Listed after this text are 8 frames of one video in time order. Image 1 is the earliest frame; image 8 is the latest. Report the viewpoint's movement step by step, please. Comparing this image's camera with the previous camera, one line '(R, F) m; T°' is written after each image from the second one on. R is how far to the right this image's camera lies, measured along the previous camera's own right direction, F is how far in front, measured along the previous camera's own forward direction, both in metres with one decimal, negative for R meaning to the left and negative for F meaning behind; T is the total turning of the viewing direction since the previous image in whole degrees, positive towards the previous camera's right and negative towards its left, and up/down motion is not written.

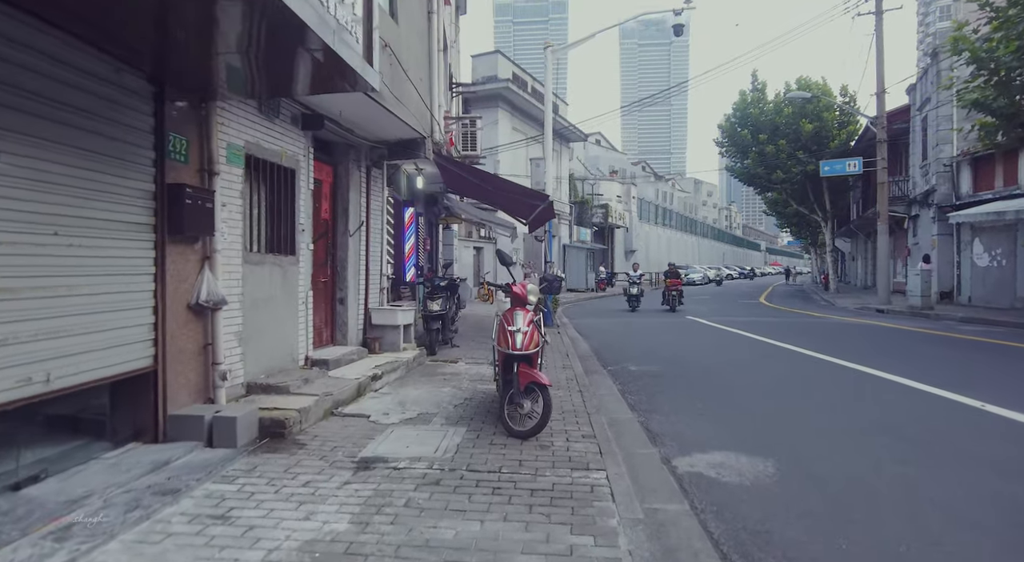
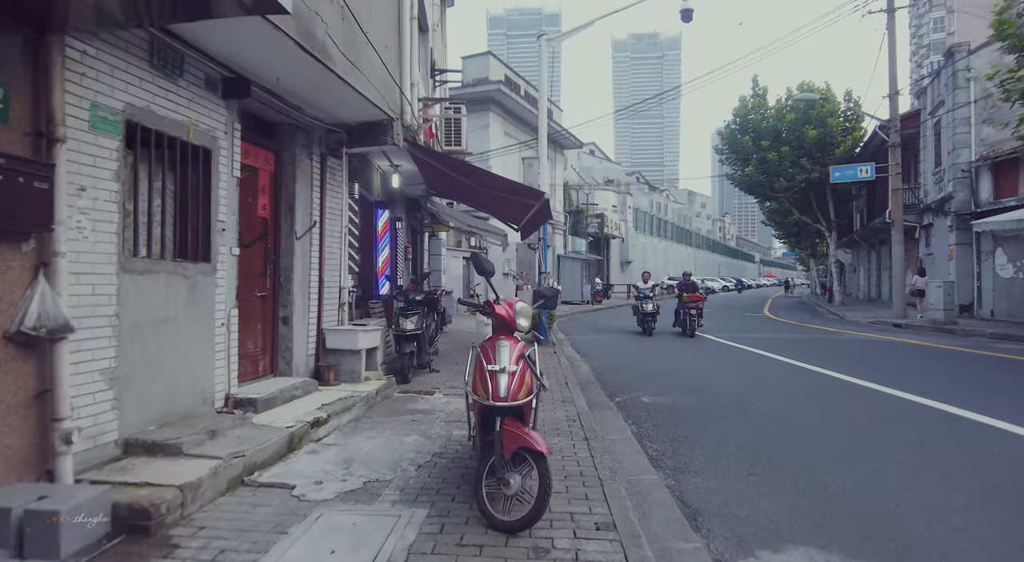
(+0.1, +1.7) m; +1°
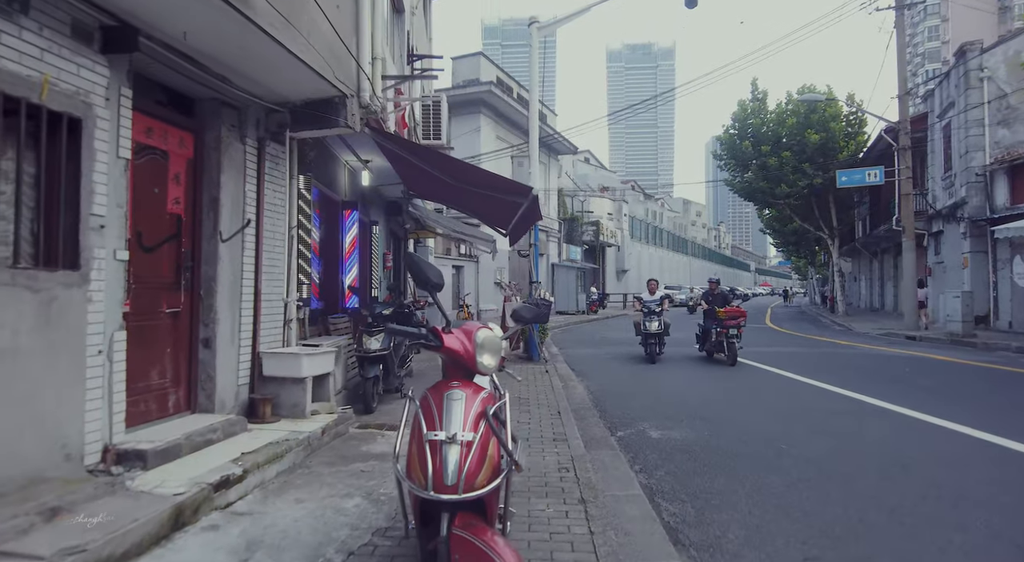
(+0.1, +1.3) m; 0°
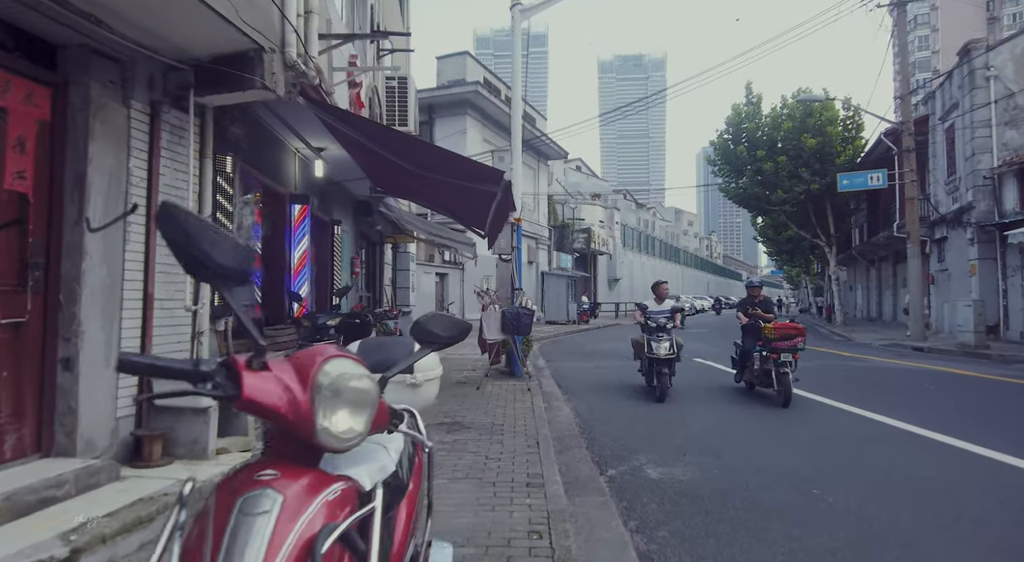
(+0.2, +1.3) m; +1°
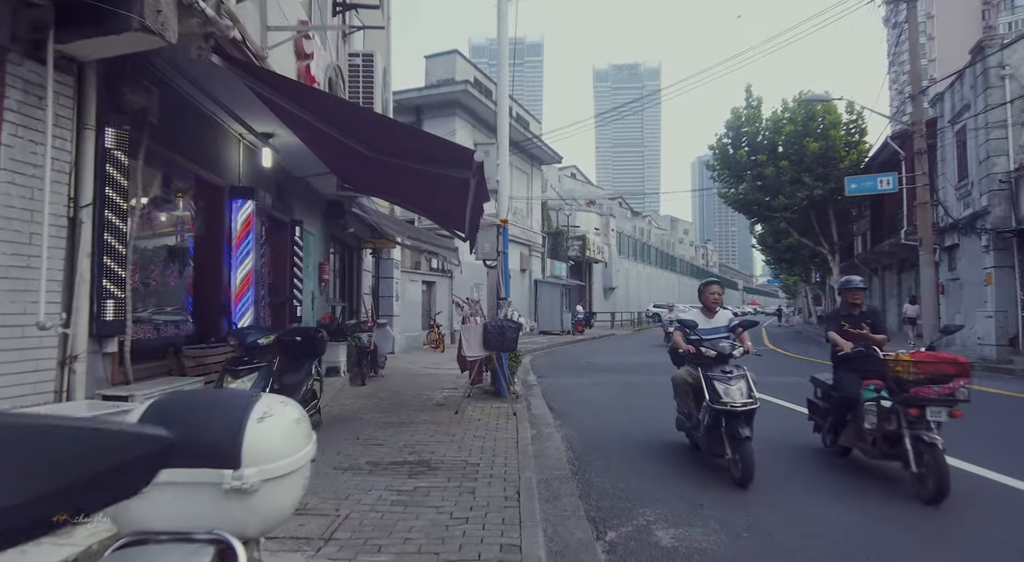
(+0.2, +1.2) m; 0°
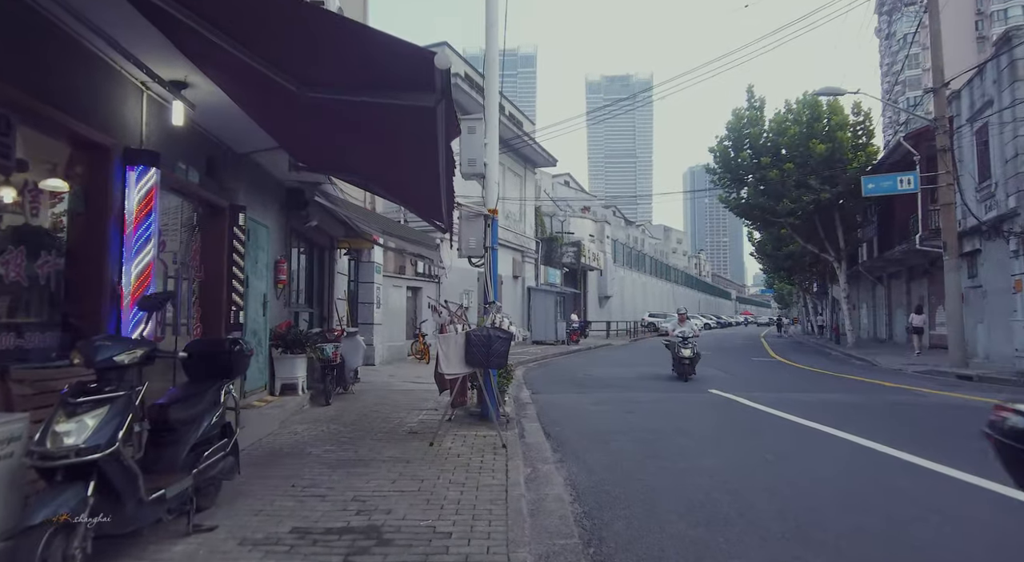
(0.0, +1.7) m; +1°
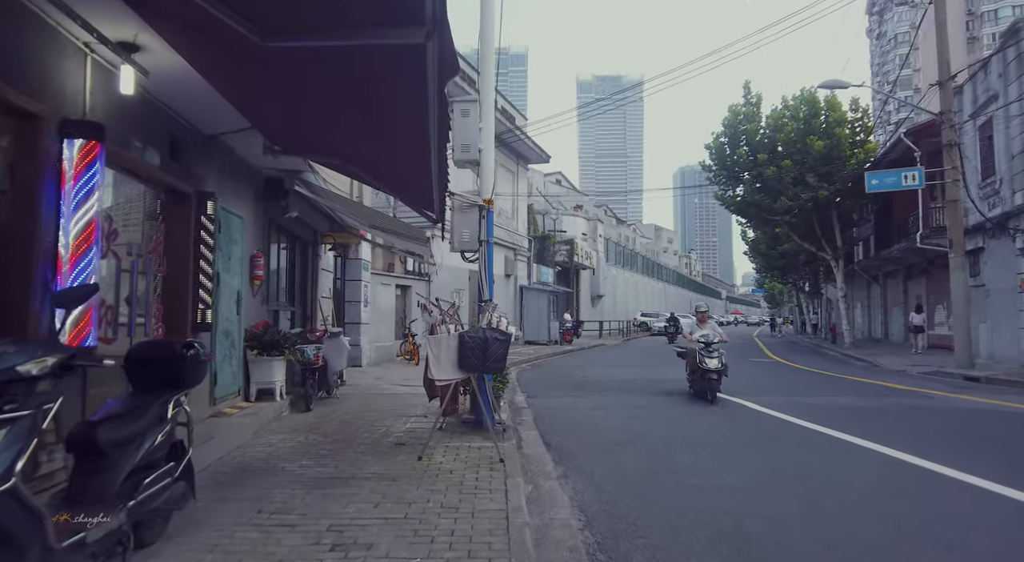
(-0.1, +0.7) m; +1°
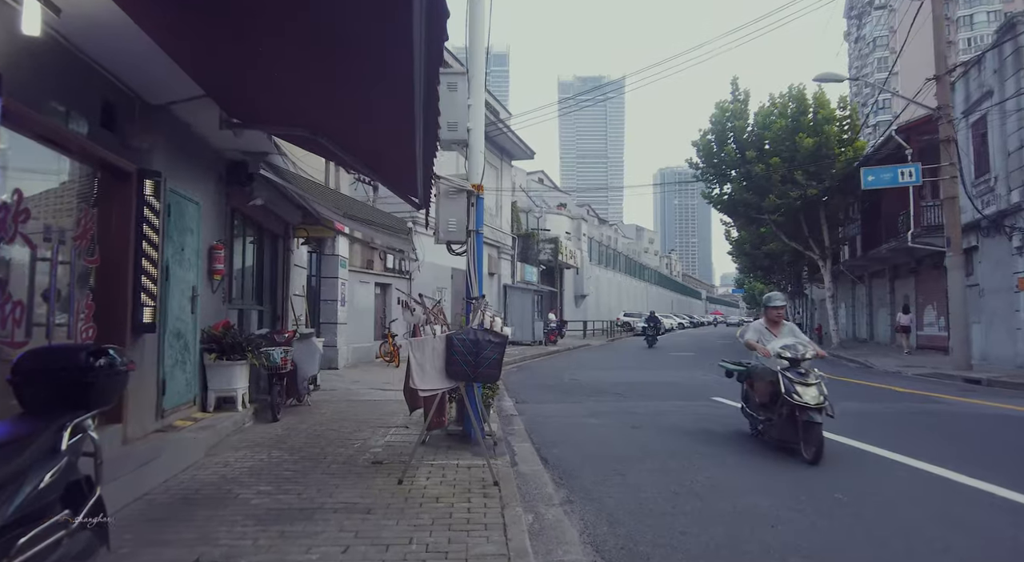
(-0.1, +0.9) m; +2°
